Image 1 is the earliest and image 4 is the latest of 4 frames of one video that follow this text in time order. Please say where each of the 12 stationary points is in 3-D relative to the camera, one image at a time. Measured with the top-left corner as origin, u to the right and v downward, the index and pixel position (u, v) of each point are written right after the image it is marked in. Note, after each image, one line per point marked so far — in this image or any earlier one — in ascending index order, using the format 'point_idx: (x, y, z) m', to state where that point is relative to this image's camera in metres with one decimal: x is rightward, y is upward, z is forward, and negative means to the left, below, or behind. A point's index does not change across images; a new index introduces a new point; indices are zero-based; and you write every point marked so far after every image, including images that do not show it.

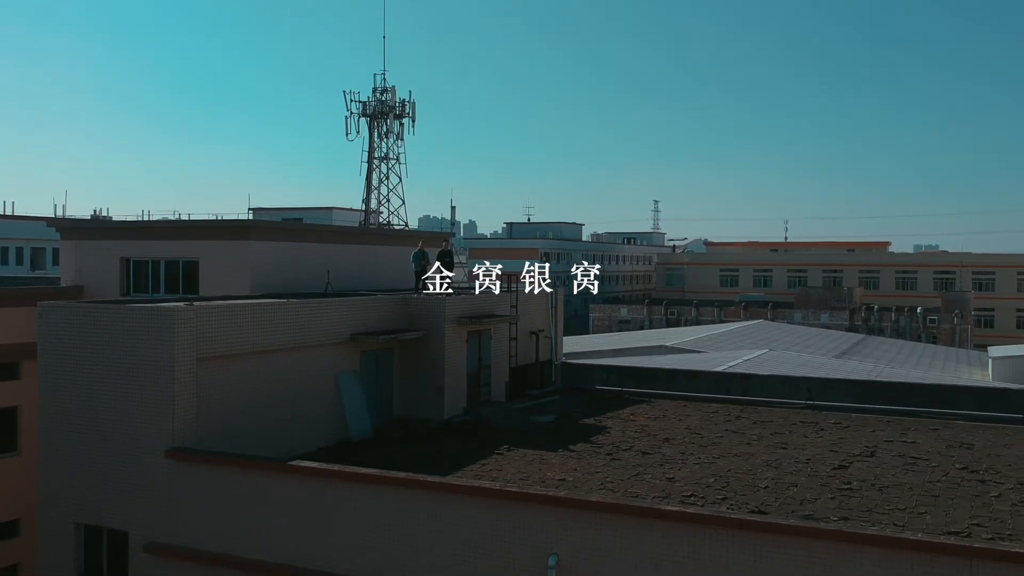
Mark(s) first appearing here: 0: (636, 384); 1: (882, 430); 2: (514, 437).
0: (+2.4, -1.9, +17.0) m
1: (+5.7, -2.2, +13.5) m
2: (0.0, -2.1, +12.4) m
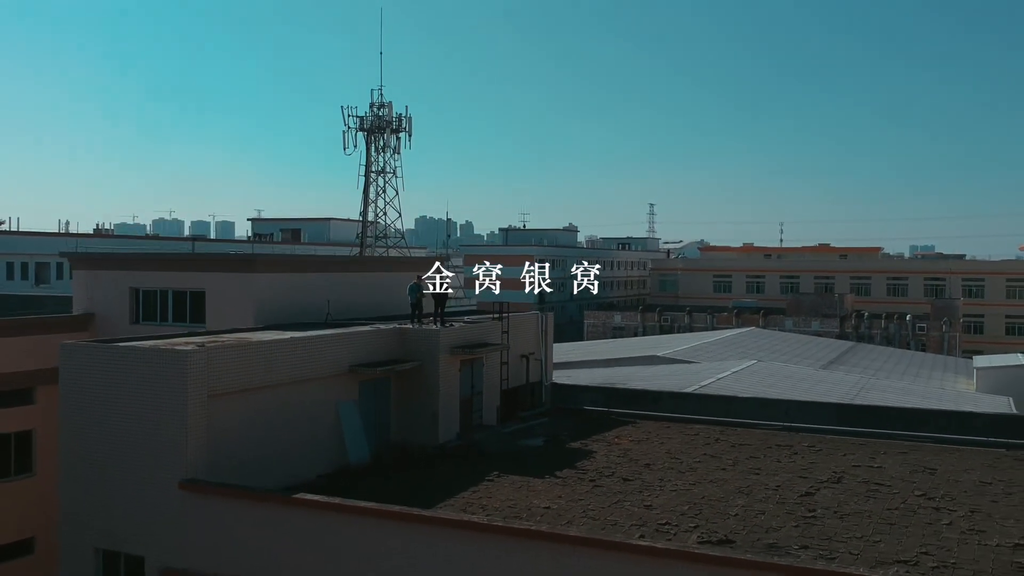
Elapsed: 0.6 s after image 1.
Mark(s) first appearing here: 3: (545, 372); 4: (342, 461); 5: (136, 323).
0: (+2.2, -2.4, +17.8) m
1: (+5.6, -2.7, +14.2) m
2: (-0.1, -2.7, +13.2) m
3: (+0.7, -1.8, +18.4) m
4: (-2.5, -2.6, +12.8) m
5: (-6.8, -0.6, +15.6) m
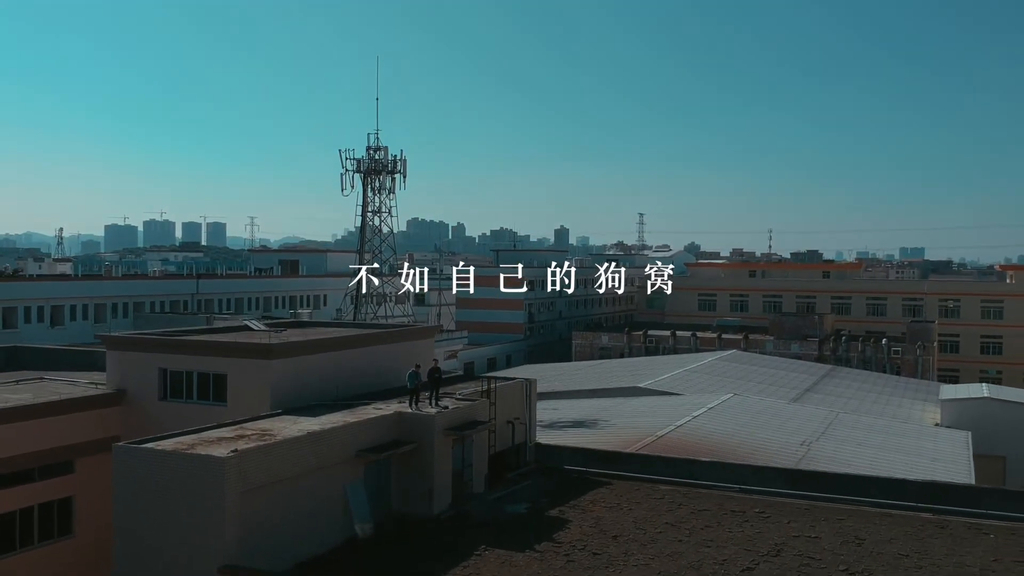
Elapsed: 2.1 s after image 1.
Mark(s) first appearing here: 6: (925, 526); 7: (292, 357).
0: (+2.0, -4.0, +19.8) m
1: (+5.3, -4.4, +16.3) m
2: (-0.4, -4.3, +15.2) m
3: (+0.4, -3.4, +20.4) m
4: (-2.8, -4.2, +14.8) m
5: (-7.0, -2.2, +17.5) m
6: (+7.7, -4.5, +16.3) m
7: (-4.3, -1.3, +16.9) m
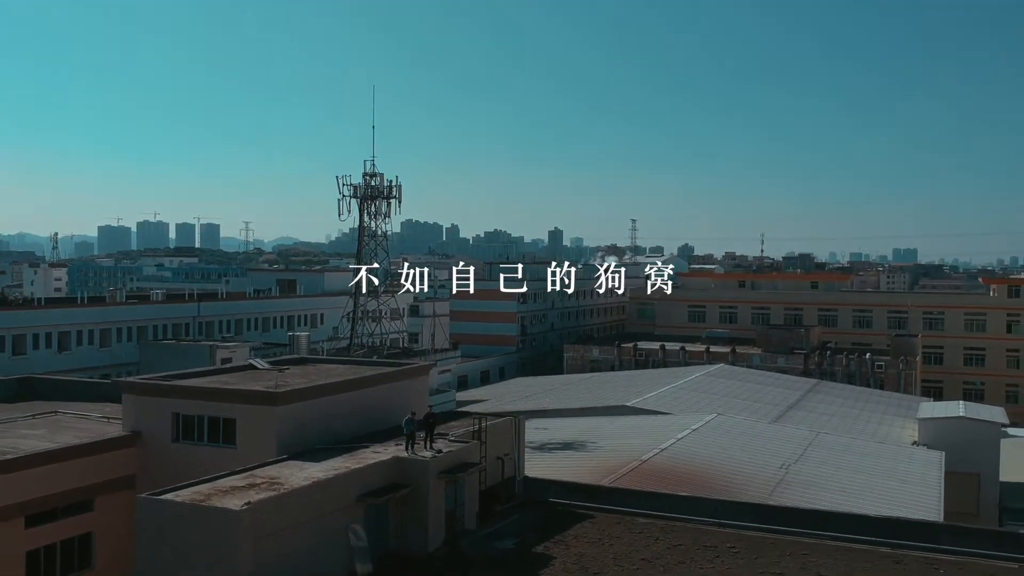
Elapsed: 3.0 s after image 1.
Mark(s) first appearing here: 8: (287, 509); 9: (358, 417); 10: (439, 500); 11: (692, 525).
0: (+1.7, -5.1, +21.1) m
1: (+5.1, -5.5, +17.6) m
2: (-0.6, -5.4, +16.5) m
3: (+0.2, -4.5, +21.7) m
4: (-3.0, -5.3, +16.1) m
5: (-7.3, -3.3, +18.8) m
6: (+7.5, -5.5, +17.6) m
7: (-4.5, -2.4, +18.2) m
8: (-3.8, -3.7, +14.4) m
9: (-3.5, -3.0, +20.0) m
10: (-1.5, -4.2, +17.4) m
11: (+4.1, -5.4, +19.7) m
